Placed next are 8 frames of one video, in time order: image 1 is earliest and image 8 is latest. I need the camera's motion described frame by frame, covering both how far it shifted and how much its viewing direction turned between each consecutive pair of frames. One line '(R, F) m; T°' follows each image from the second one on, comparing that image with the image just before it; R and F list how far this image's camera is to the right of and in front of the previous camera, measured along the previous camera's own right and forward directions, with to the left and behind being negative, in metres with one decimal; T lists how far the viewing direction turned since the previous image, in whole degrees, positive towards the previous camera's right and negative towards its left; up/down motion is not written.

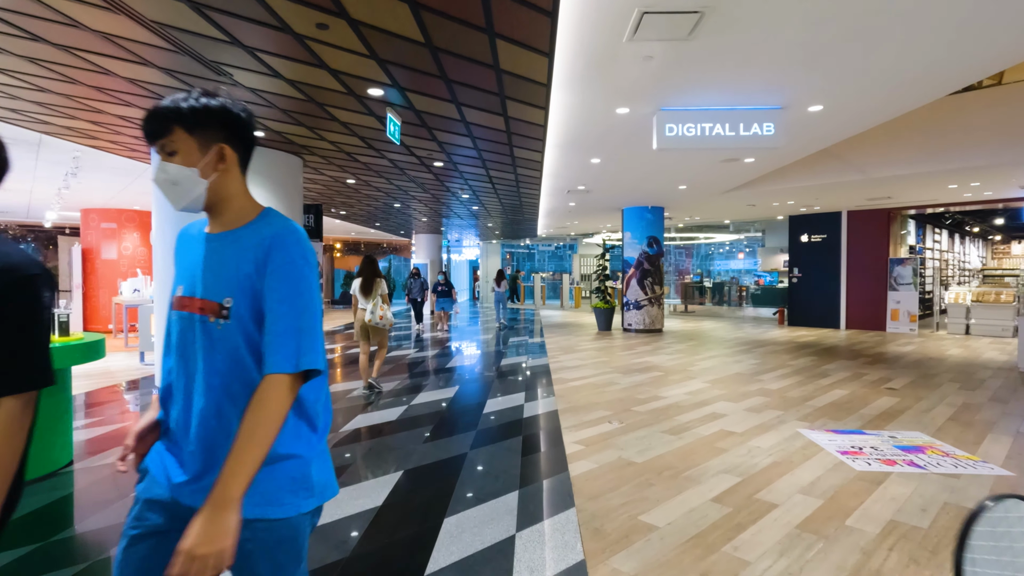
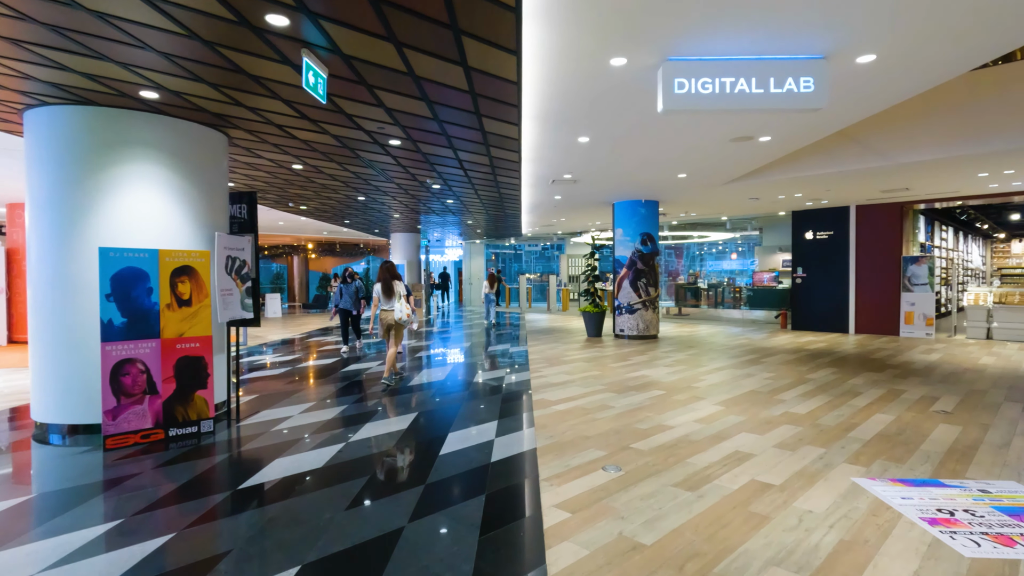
(+0.2, +1.2) m; +1°
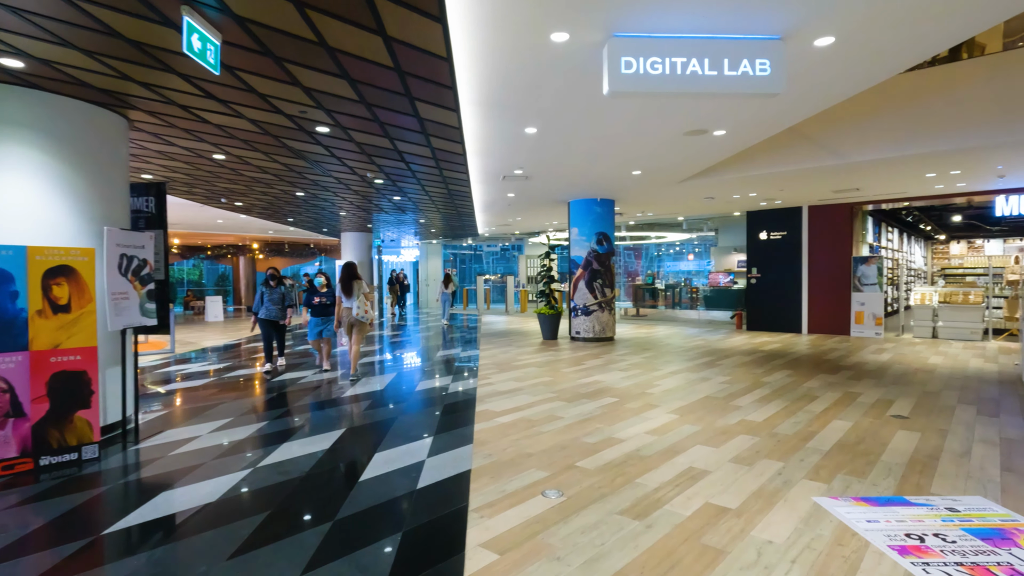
(+0.2, +0.4) m; +4°
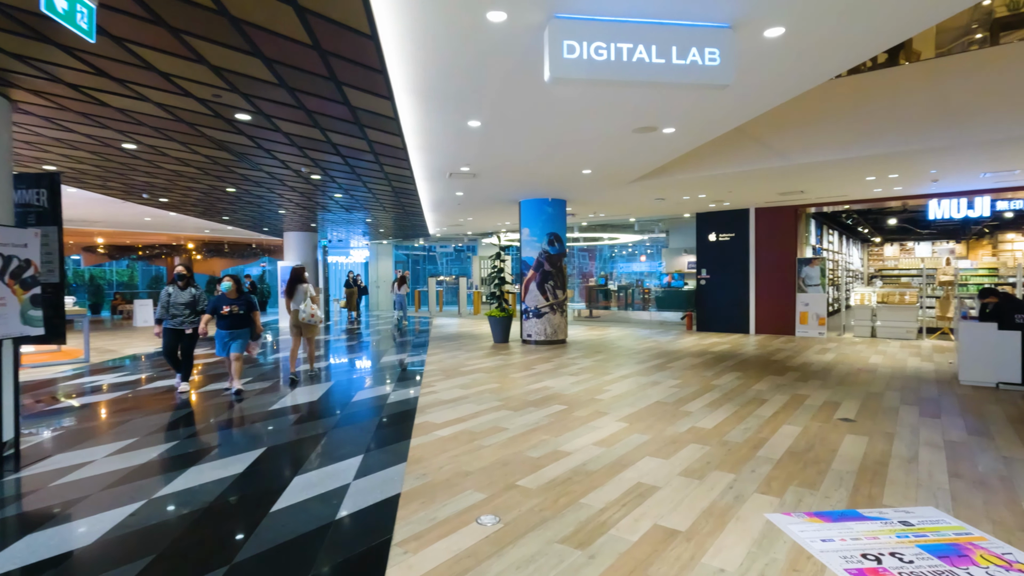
(+0.1, +0.3) m; +5°
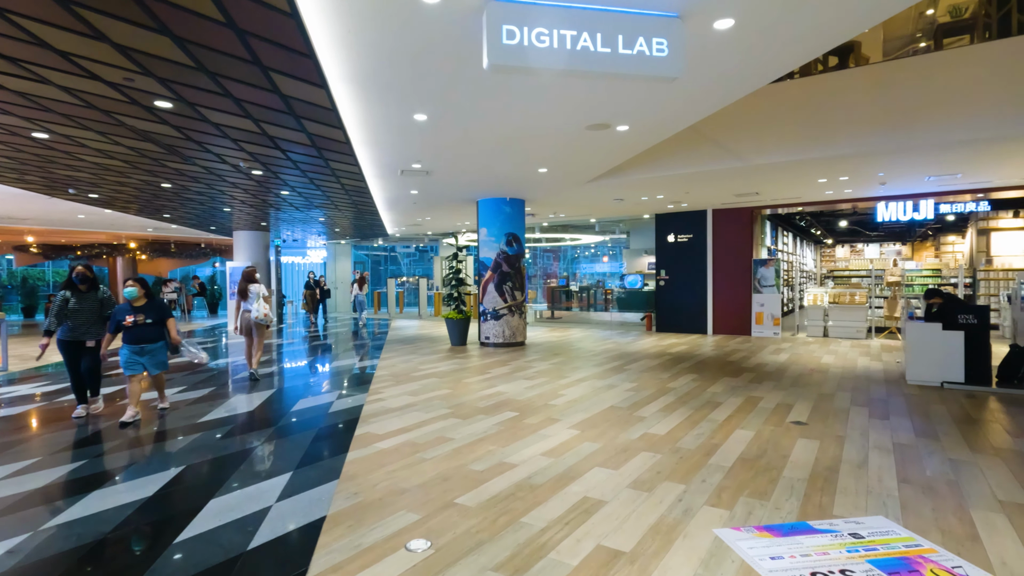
(+0.2, +0.2) m; +4°
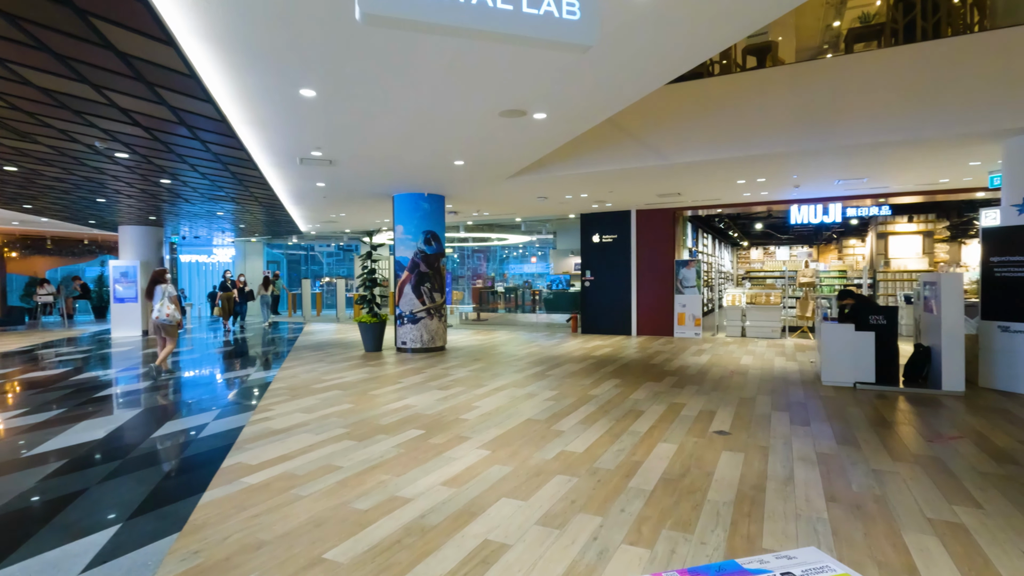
(+0.2, +0.5) m; +7°
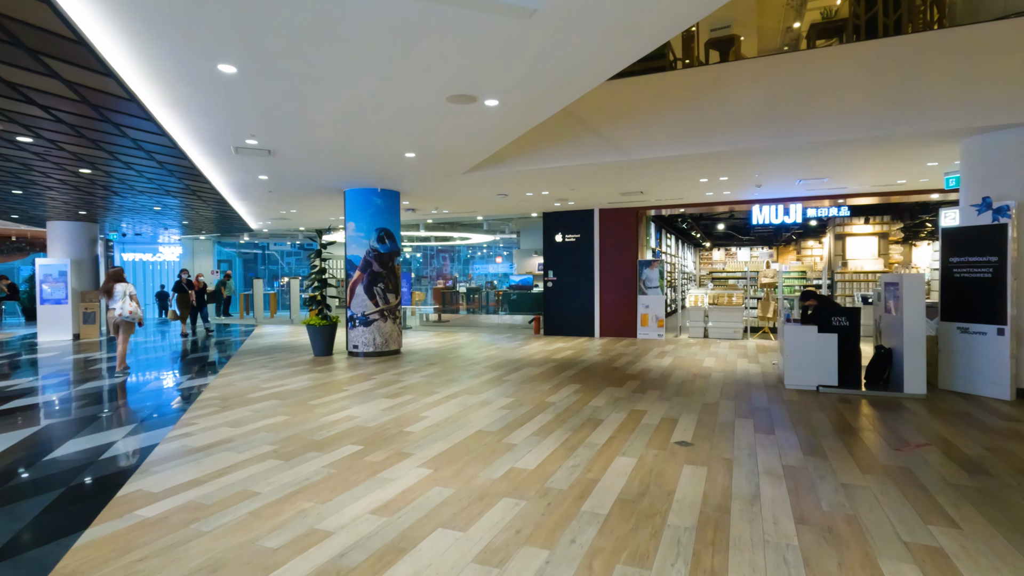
(+0.2, +0.4) m; +3°
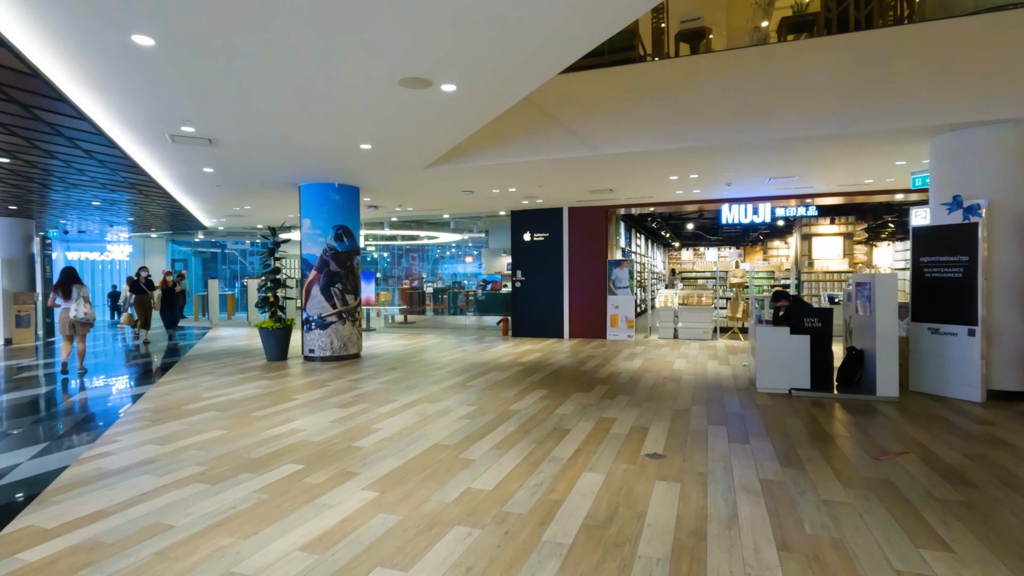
(+0.1, +0.3) m; +3°
